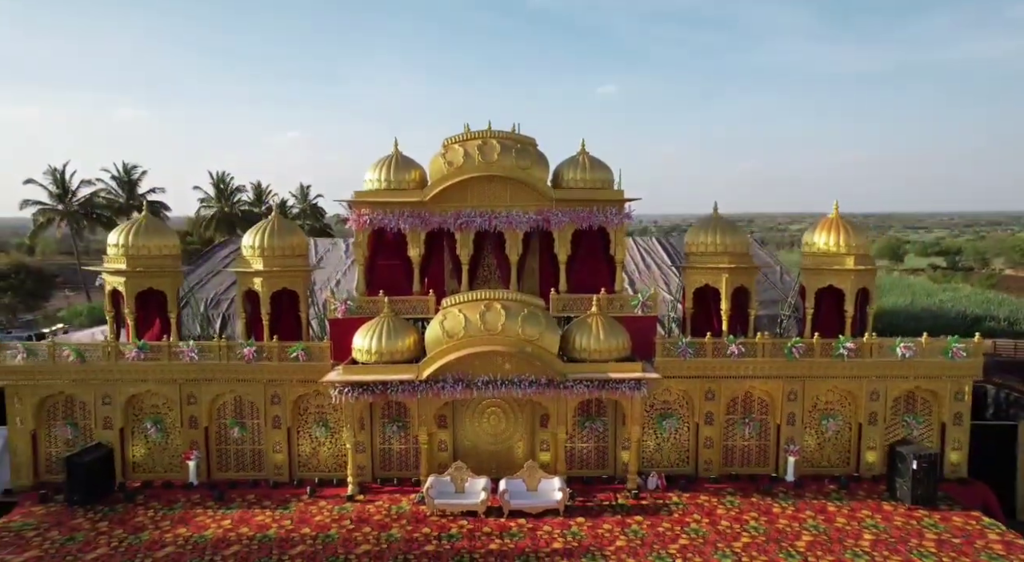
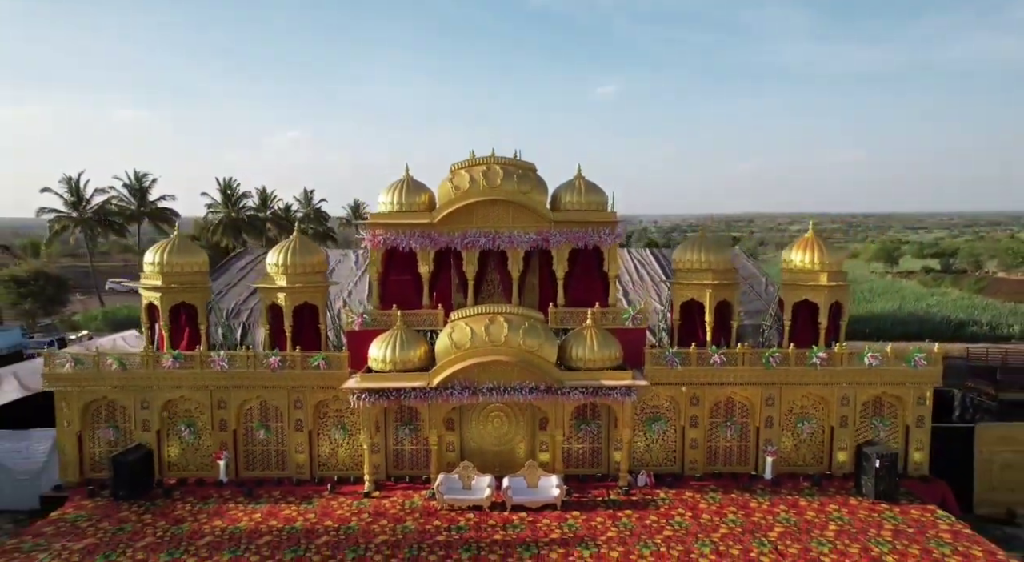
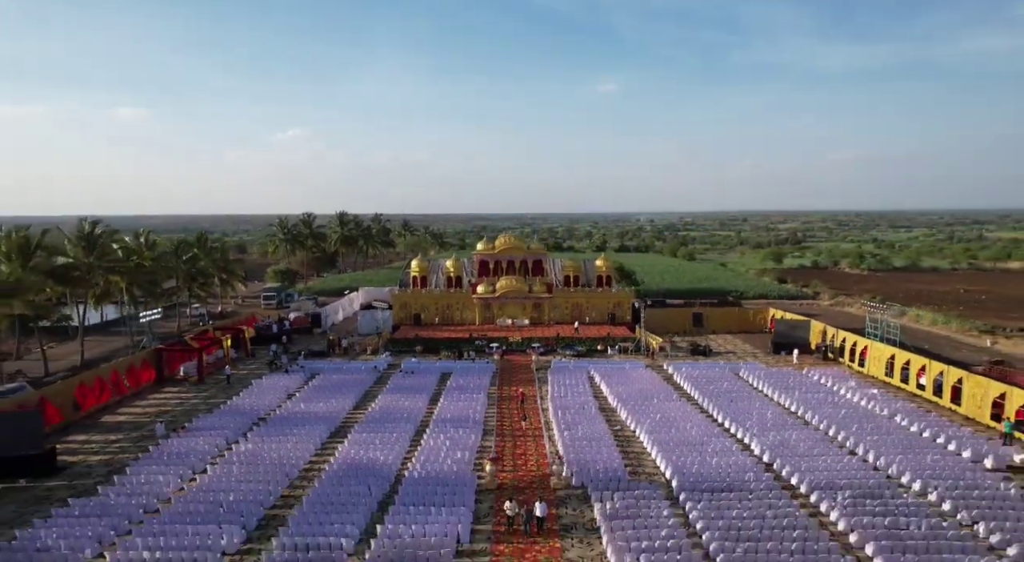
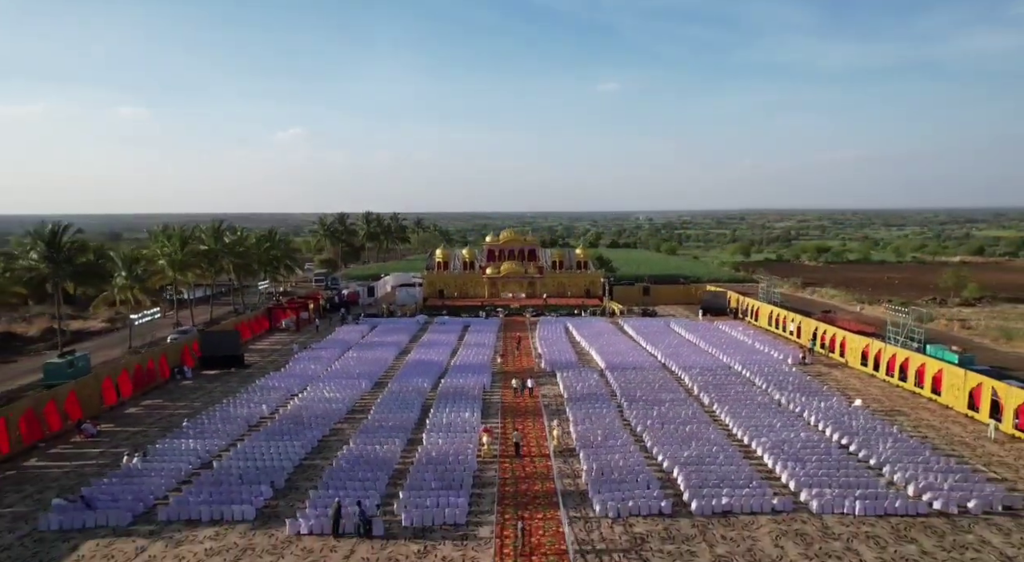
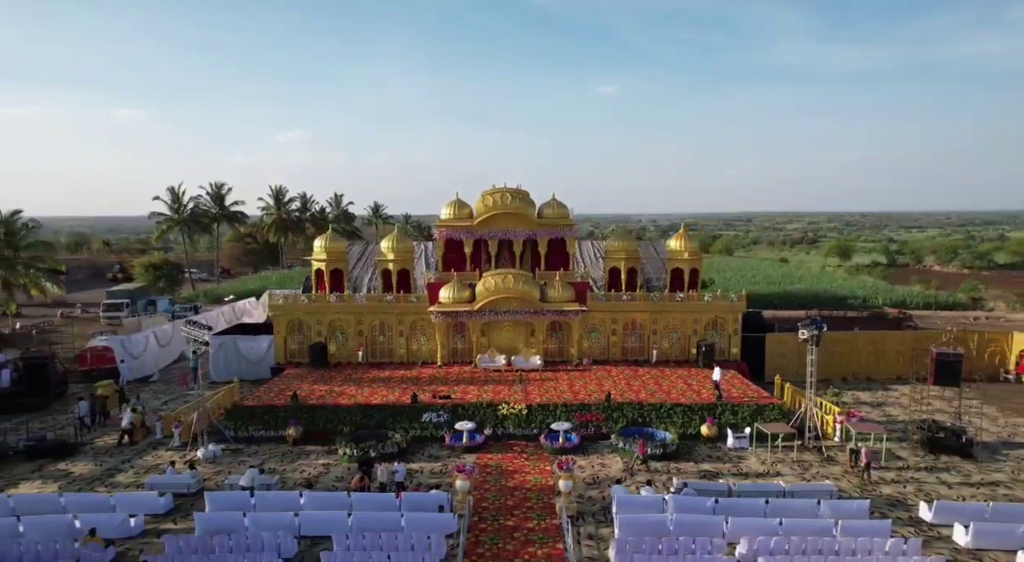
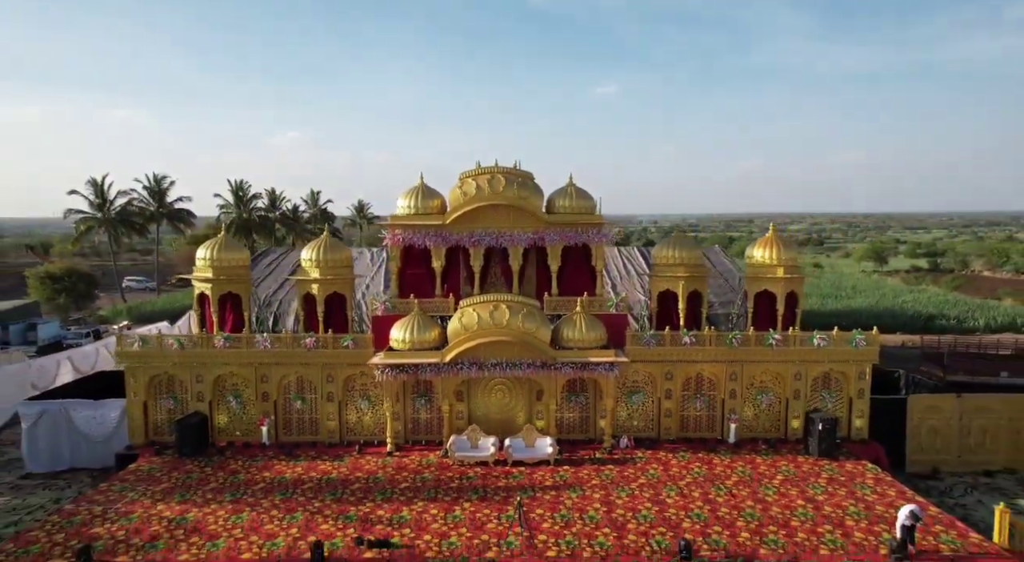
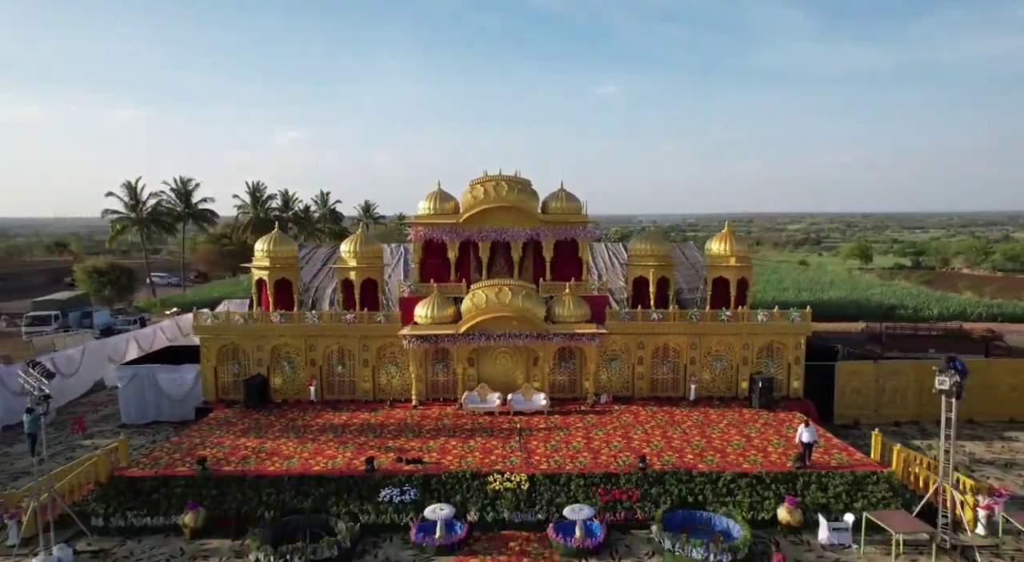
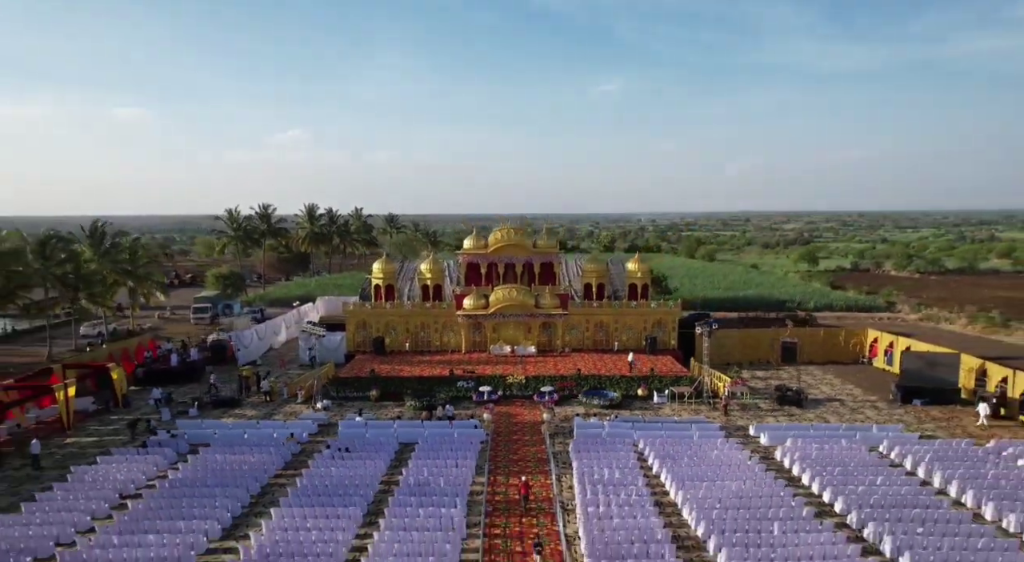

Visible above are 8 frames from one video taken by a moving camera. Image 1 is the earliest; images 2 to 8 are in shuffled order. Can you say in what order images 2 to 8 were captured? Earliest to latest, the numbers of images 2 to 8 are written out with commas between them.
2, 6, 7, 5, 8, 3, 4
